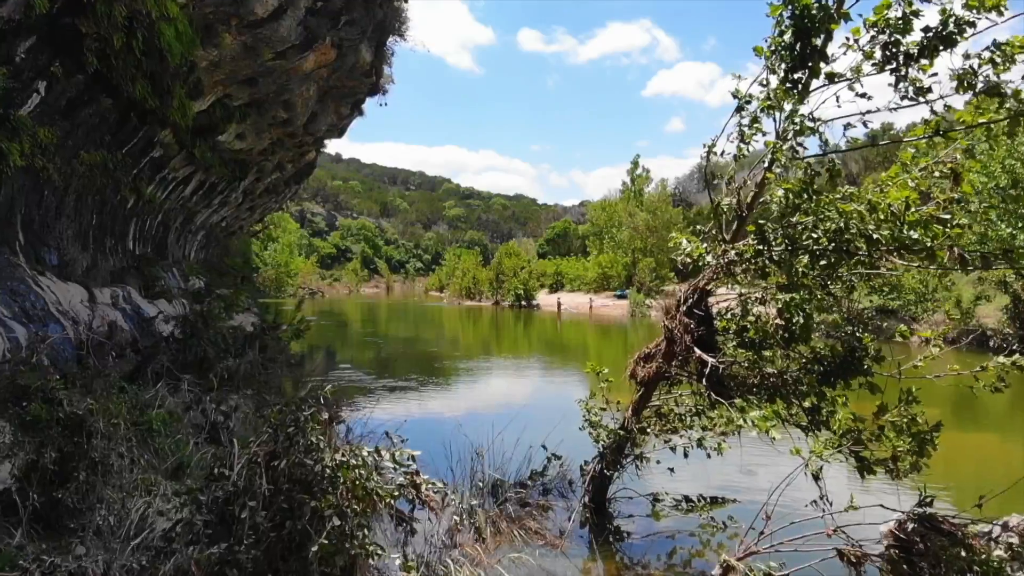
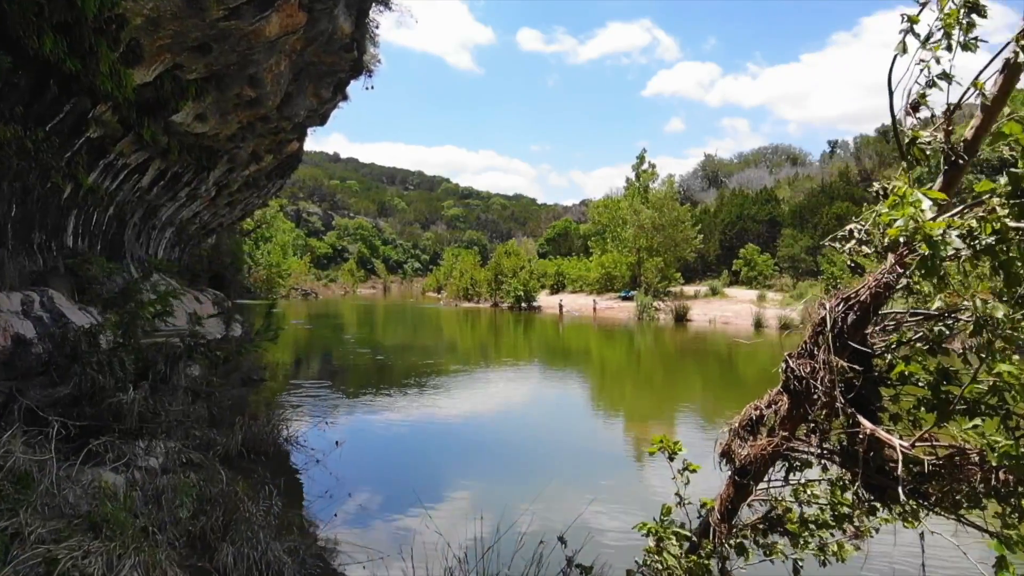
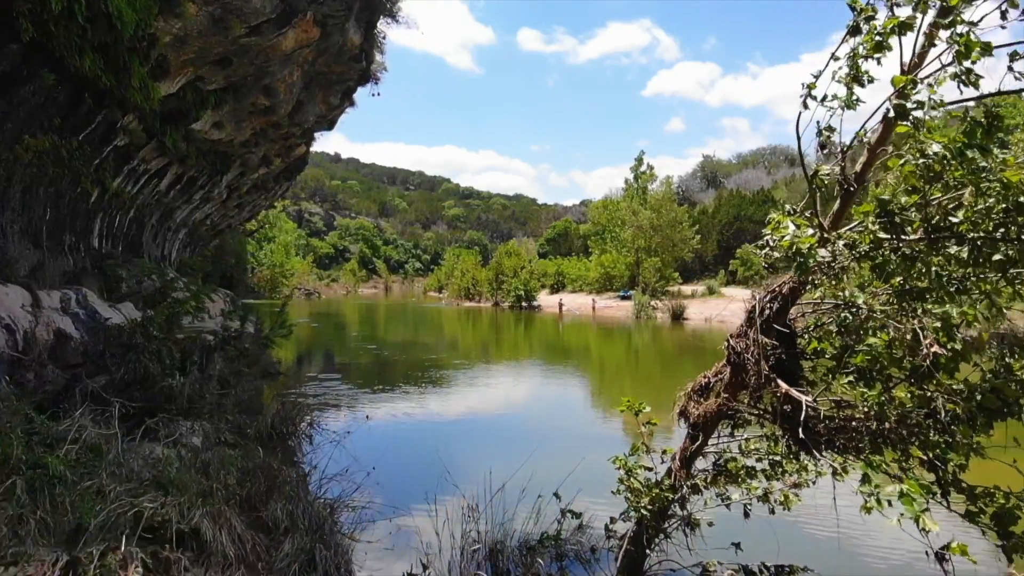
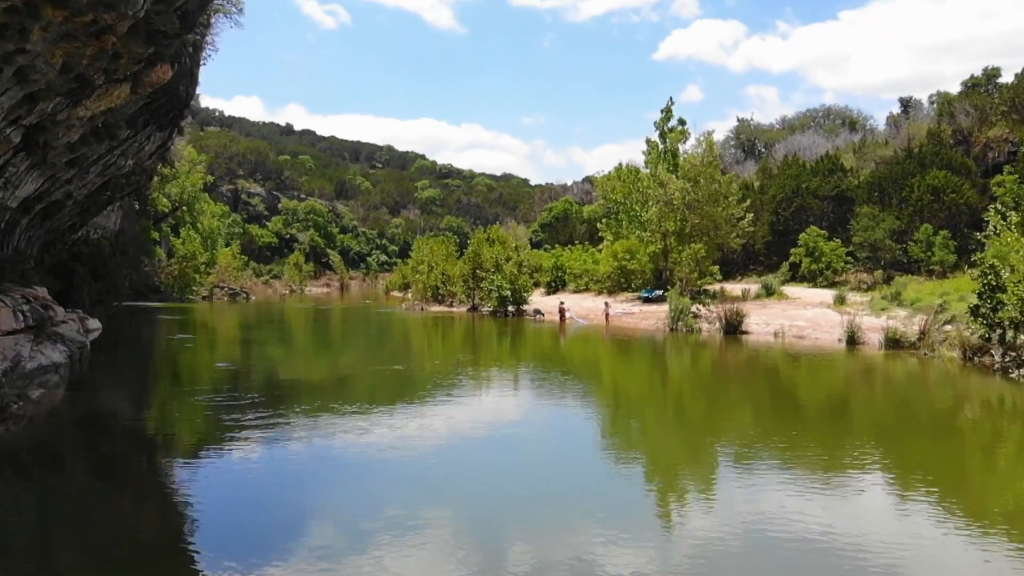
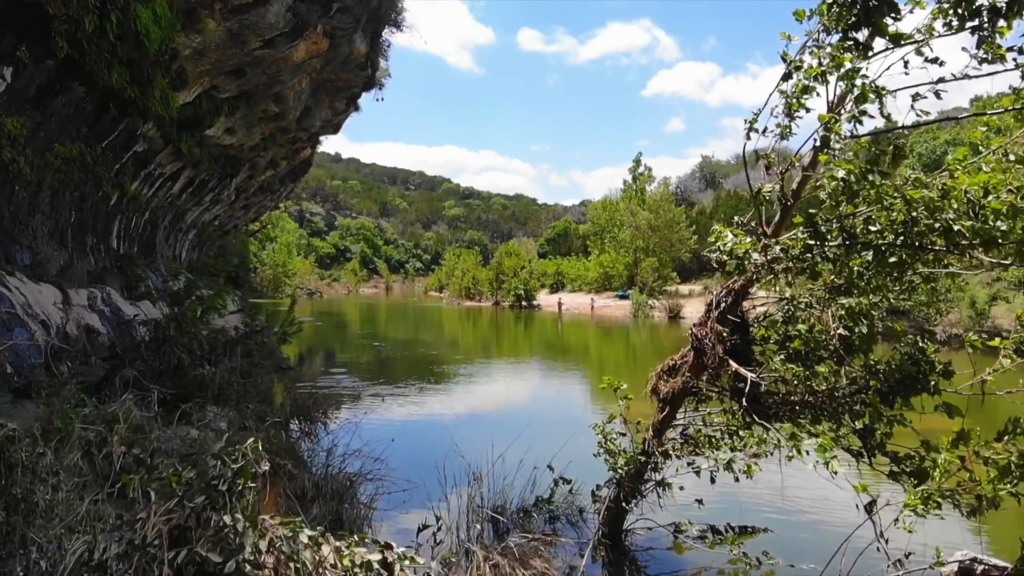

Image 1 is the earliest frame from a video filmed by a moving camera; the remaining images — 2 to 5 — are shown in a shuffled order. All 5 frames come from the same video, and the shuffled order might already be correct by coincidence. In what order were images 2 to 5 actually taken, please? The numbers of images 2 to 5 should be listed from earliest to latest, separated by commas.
5, 3, 2, 4
